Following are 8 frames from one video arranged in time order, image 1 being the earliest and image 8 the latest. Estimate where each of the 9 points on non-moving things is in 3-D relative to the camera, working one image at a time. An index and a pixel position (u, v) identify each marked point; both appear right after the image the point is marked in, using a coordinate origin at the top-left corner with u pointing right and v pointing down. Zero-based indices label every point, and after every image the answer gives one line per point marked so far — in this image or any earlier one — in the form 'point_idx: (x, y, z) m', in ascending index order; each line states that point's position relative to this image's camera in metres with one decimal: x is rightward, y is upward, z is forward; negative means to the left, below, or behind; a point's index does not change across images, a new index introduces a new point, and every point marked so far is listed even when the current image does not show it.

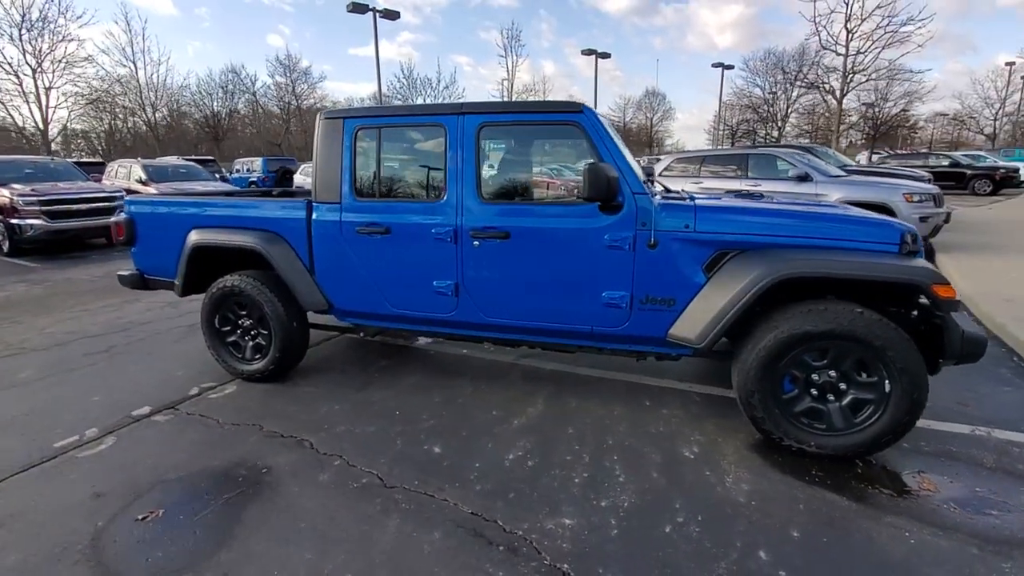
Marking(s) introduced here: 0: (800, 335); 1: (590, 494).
0: (+1.6, -0.3, +2.8) m
1: (+0.4, -1.1, +2.6) m
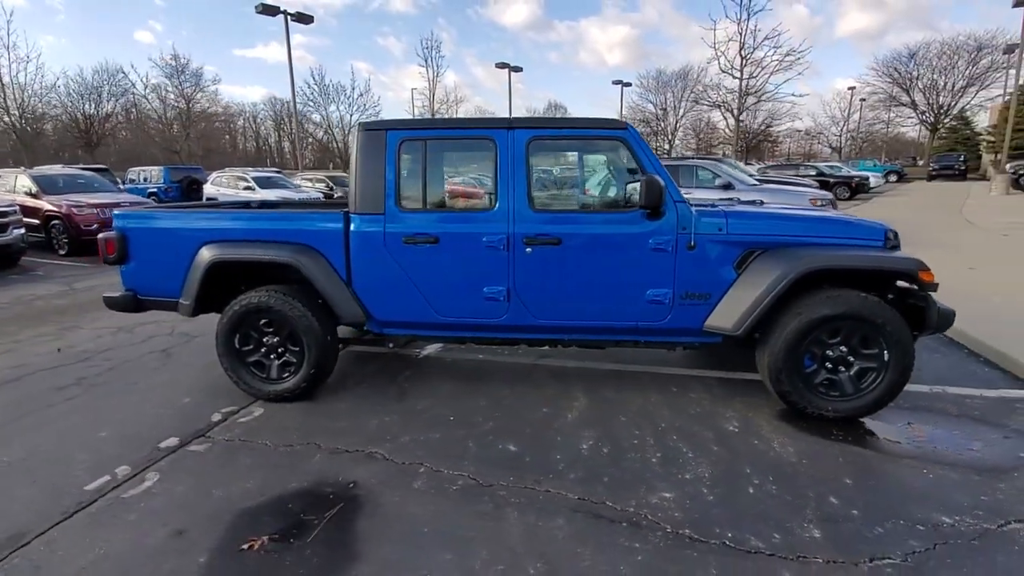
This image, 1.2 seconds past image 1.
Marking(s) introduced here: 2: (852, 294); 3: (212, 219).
0: (+2.1, -0.2, +3.3) m
1: (+1.0, -1.1, +2.9) m
2: (+2.3, -0.1, +3.3) m
3: (-2.3, +0.5, +3.7) m
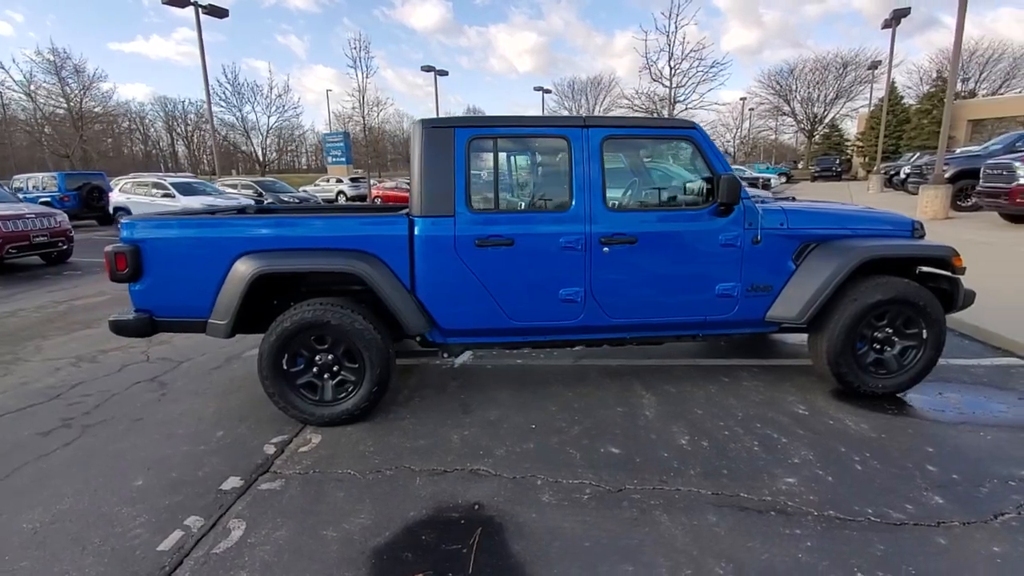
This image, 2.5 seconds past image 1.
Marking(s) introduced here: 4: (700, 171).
0: (+2.6, -0.1, +3.6) m
1: (+1.6, -1.0, +3.0) m
2: (+2.8, 0.0, +3.6) m
3: (-1.8, +0.4, +3.3) m
4: (+1.4, +0.8, +3.5) m
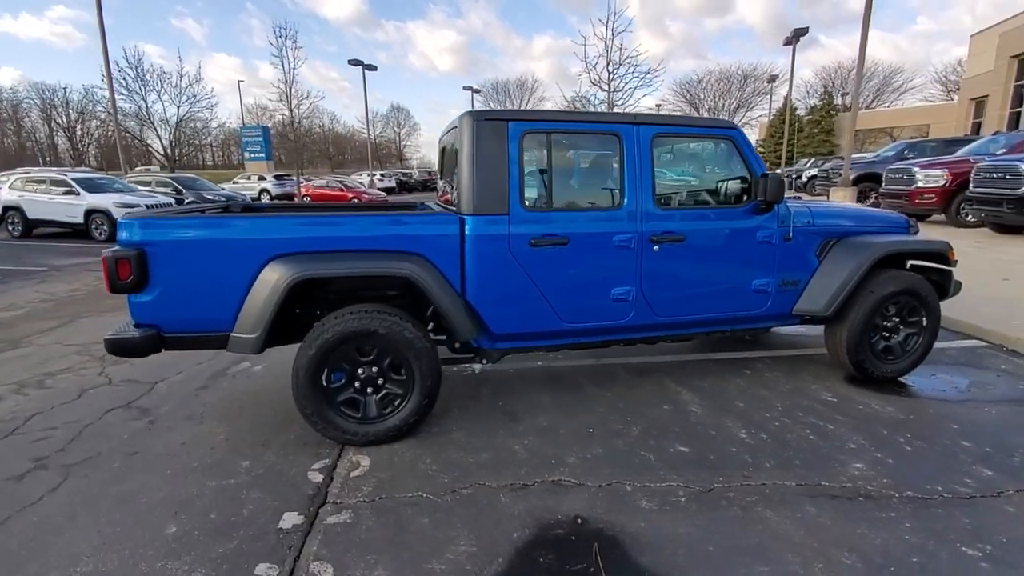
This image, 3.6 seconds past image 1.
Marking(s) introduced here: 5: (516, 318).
0: (+2.9, -0.1, +3.9) m
1: (+2.1, -1.0, +3.1) m
2: (+3.1, +0.1, +3.9) m
3: (-1.4, +0.4, +2.9) m
4: (+1.7, +0.9, +3.6) m
5: (0.0, -0.2, +3.3) m
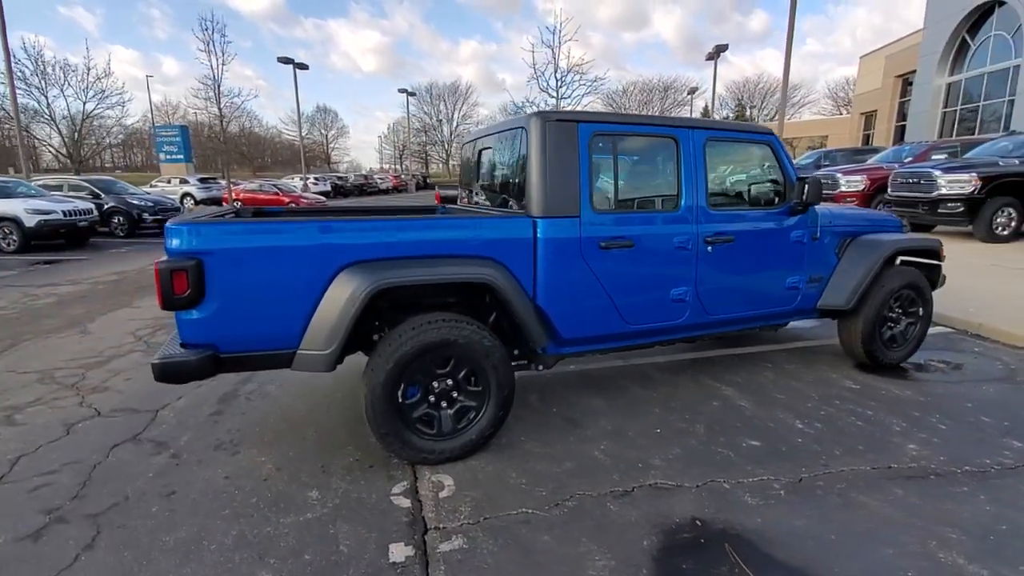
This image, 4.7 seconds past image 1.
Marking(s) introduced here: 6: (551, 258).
0: (+3.2, 0.0, +4.2) m
1: (+2.5, -1.0, +3.4) m
2: (+3.4, +0.2, +4.3) m
3: (-0.9, +0.3, +2.7) m
4: (+2.0, +0.9, +3.8) m
5: (+0.5, -0.2, +3.2) m
6: (+0.2, +0.2, +3.0) m
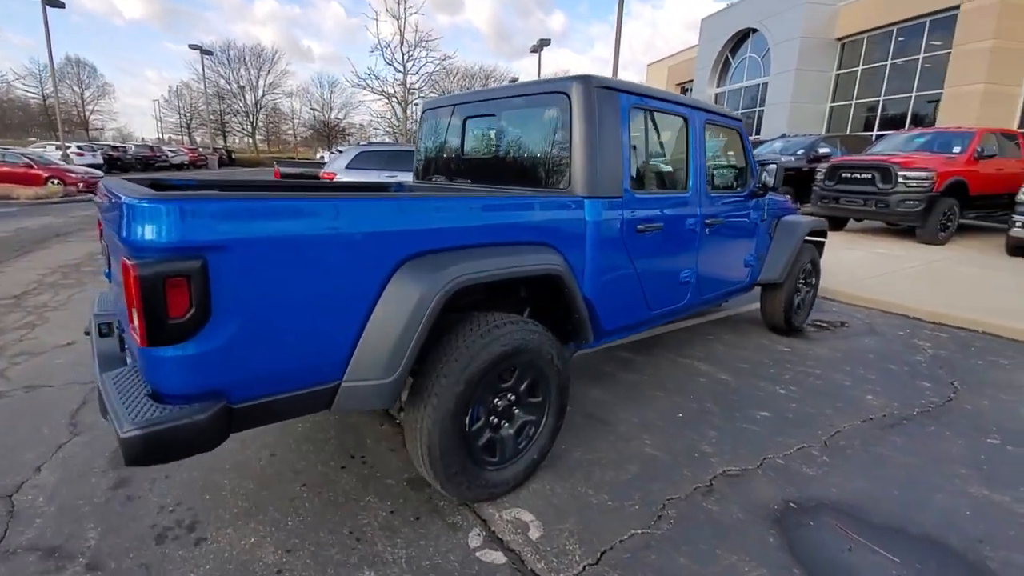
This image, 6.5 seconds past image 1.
0: (+2.9, +0.2, +4.9) m
1: (+2.6, -0.8, +3.9) m
2: (+3.0, +0.4, +5.0) m
3: (-0.5, +0.3, +2.0) m
4: (+1.8, +1.1, +4.0) m
5: (+0.6, -0.1, +3.0) m
6: (+0.5, +0.2, +2.7) m
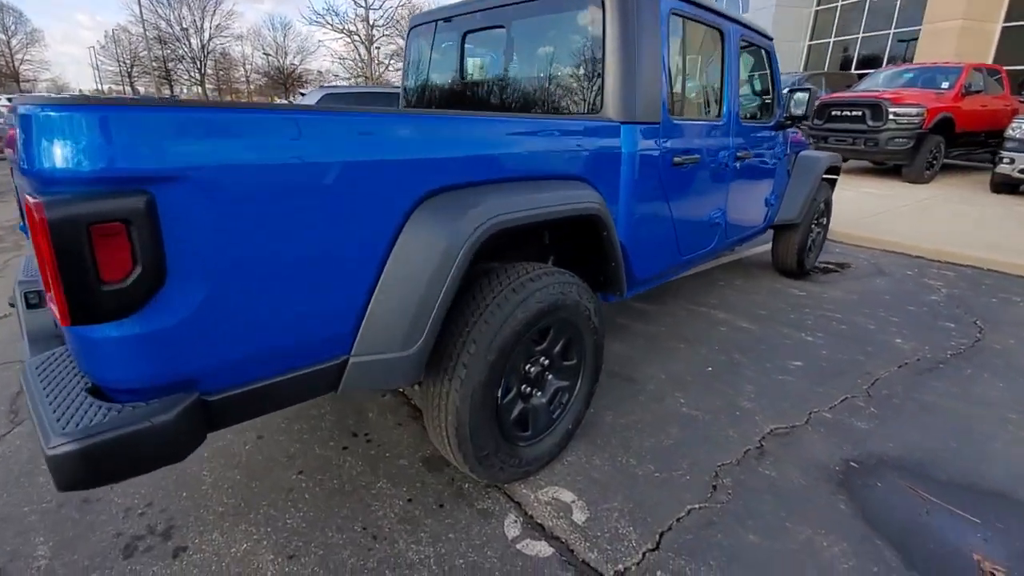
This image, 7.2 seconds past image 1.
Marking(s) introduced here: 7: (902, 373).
0: (+2.9, +0.8, +4.6) m
1: (+2.6, -0.3, +3.7) m
2: (+3.0, +1.0, +4.7) m
3: (-0.3, +0.5, +1.5) m
4: (+1.8, +1.5, +3.6) m
5: (+0.7, +0.2, +2.6) m
6: (+0.6, +0.5, +2.3) m
7: (+2.4, -0.5, +3.0) m
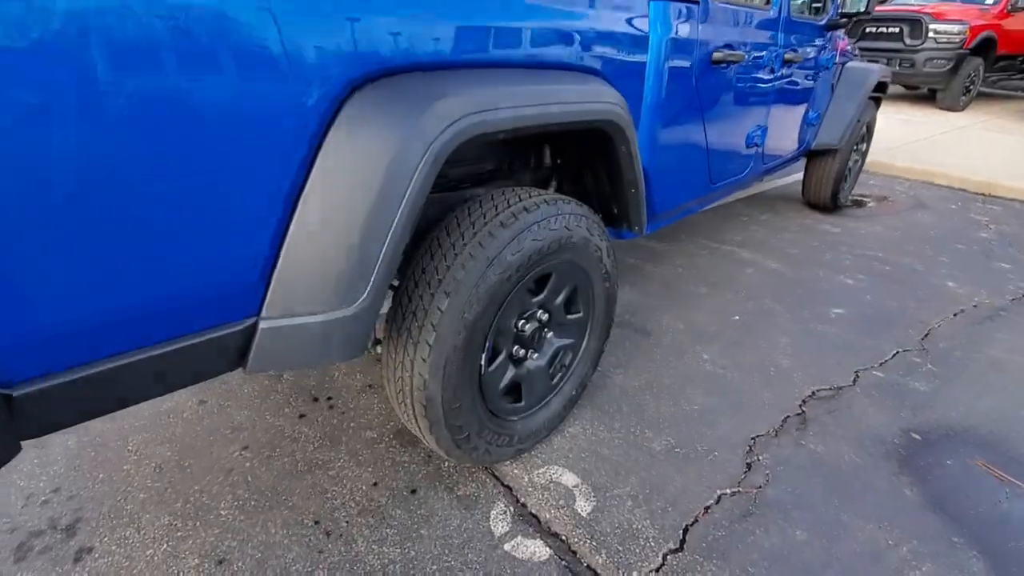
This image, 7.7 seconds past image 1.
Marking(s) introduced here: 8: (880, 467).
0: (+2.8, +1.3, +4.0) m
1: (+2.6, +0.1, +3.2) m
2: (+2.9, +1.5, +4.1) m
3: (-0.4, +0.6, +1.0) m
4: (+1.8, +1.9, +2.9) m
5: (+0.7, +0.4, +2.1) m
6: (+0.5, +0.8, +1.8) m
7: (+2.4, -0.2, +2.6) m
8: (+1.2, -0.6, +1.7) m
